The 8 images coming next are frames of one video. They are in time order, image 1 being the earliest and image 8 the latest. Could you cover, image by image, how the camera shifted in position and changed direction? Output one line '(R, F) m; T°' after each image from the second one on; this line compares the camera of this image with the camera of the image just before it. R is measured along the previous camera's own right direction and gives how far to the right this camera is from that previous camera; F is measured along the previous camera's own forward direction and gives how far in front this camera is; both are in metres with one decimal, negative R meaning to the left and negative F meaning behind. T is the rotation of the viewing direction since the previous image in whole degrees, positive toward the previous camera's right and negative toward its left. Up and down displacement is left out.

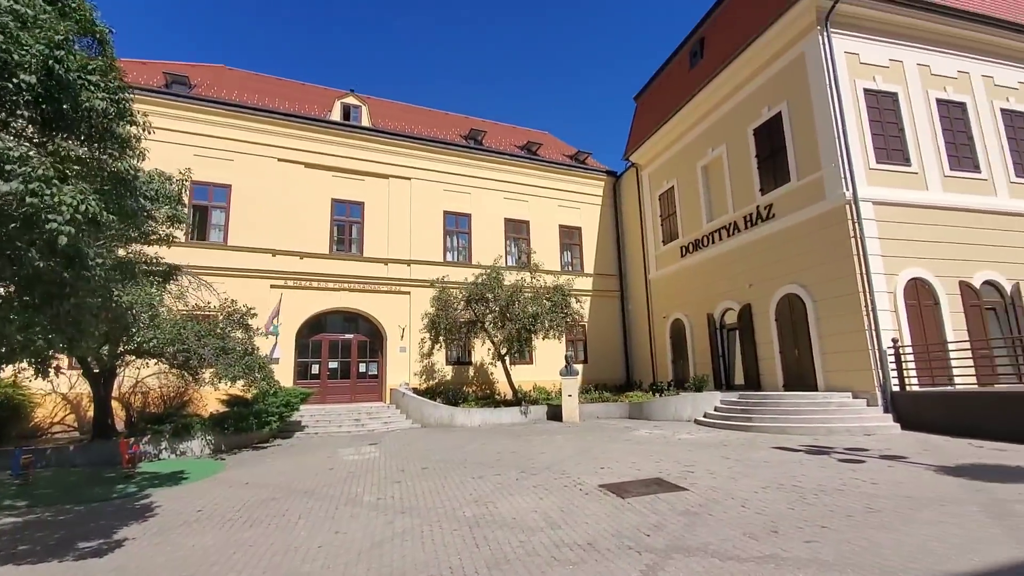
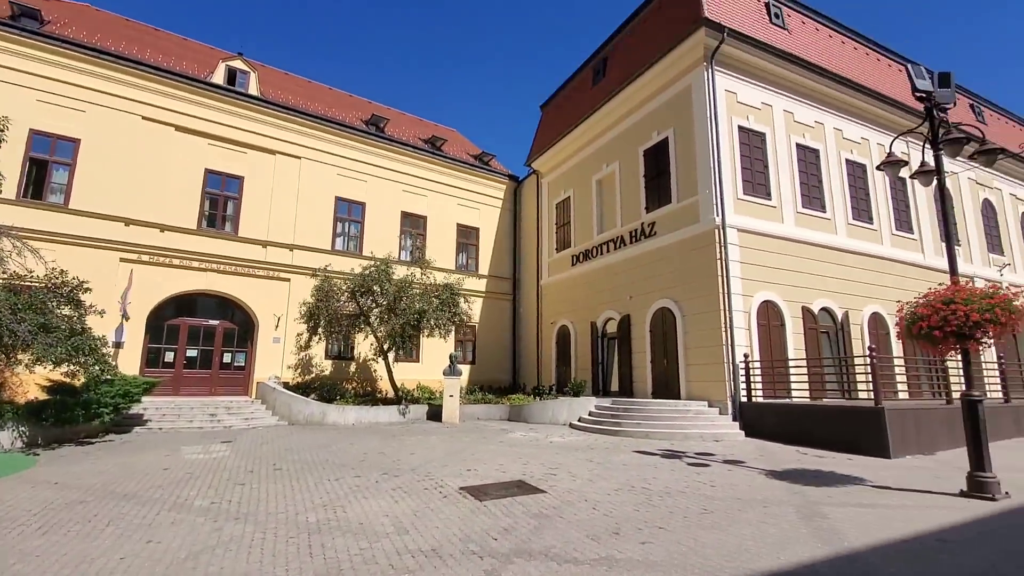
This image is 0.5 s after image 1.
(+0.4, +0.2) m; +11°
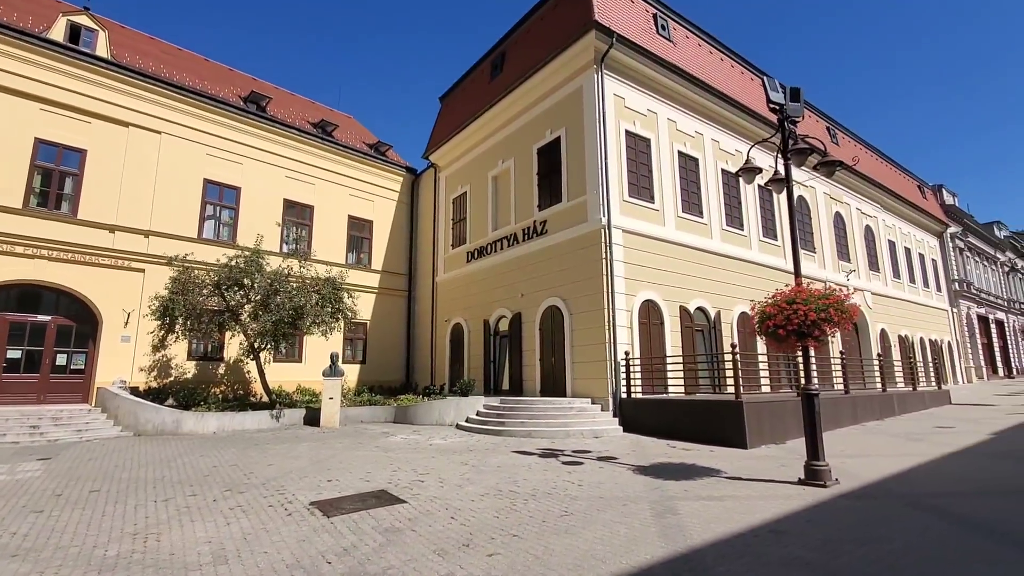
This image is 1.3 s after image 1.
(+0.6, +0.3) m; +10°
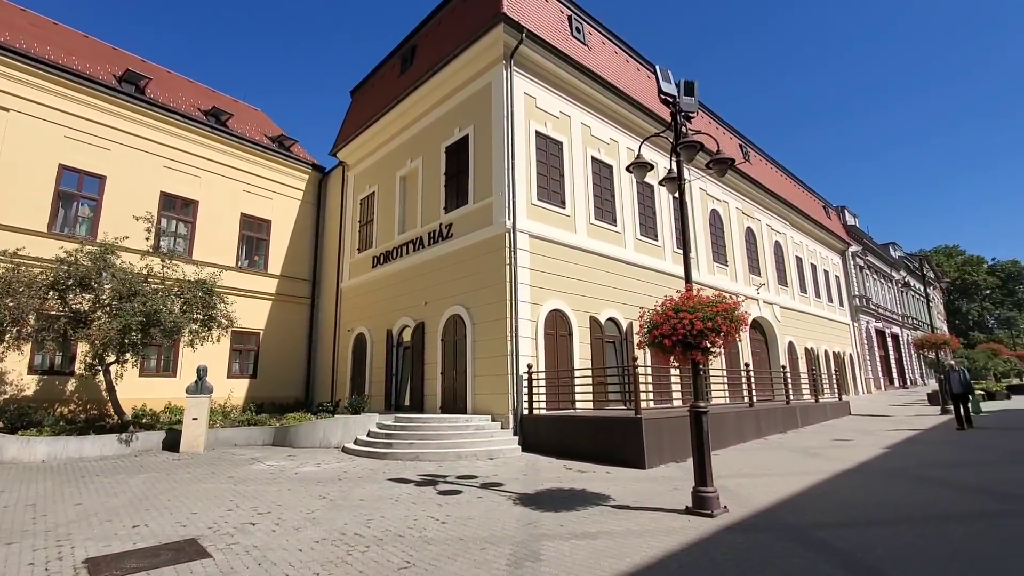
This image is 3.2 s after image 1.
(+0.9, +0.9) m; +7°
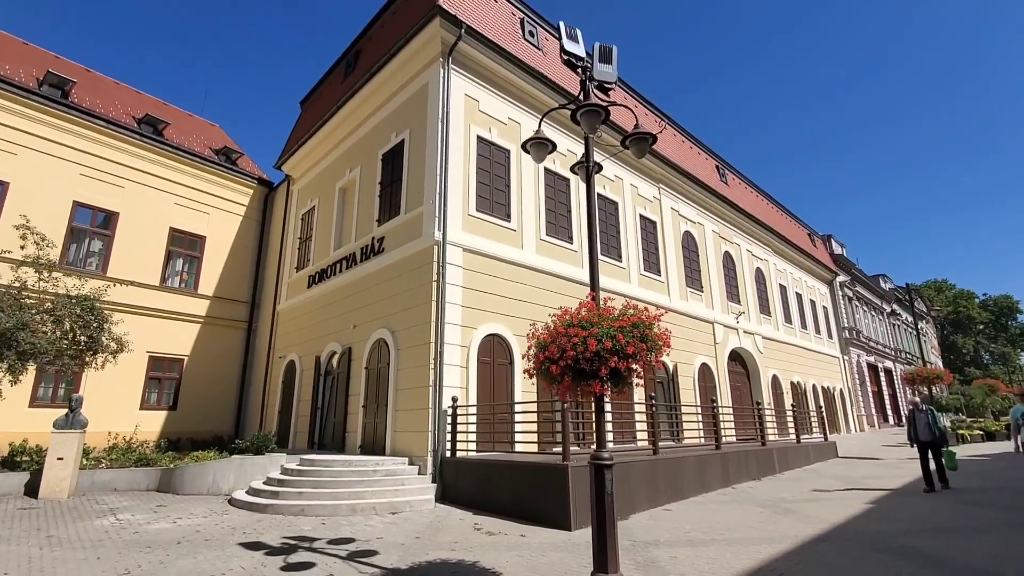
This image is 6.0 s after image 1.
(+1.3, +1.5) m; 0°
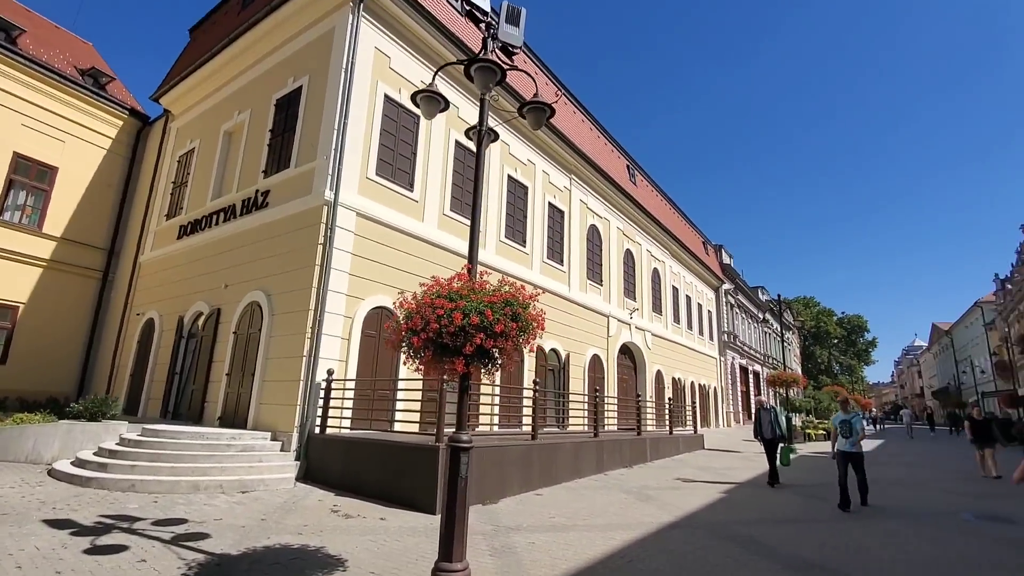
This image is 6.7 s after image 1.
(+0.4, +0.3) m; +10°
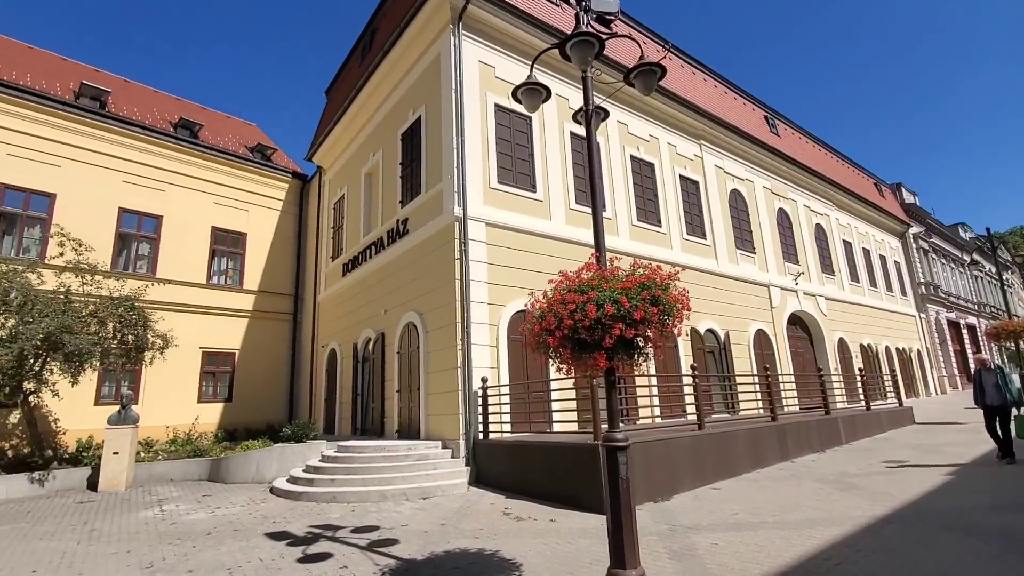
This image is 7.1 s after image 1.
(+0.1, +0.2) m; -16°
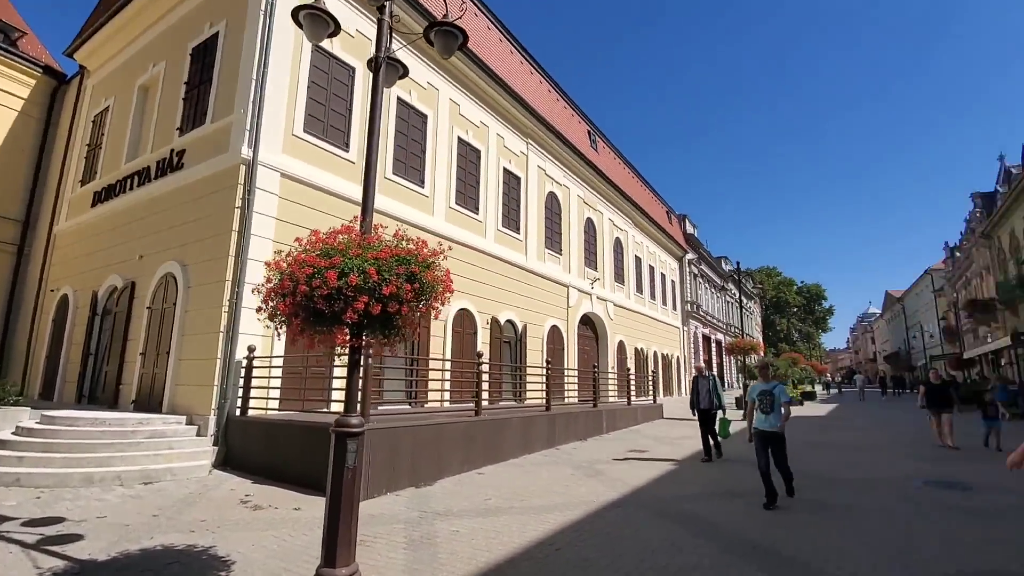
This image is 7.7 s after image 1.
(+0.5, +0.3) m; +19°
